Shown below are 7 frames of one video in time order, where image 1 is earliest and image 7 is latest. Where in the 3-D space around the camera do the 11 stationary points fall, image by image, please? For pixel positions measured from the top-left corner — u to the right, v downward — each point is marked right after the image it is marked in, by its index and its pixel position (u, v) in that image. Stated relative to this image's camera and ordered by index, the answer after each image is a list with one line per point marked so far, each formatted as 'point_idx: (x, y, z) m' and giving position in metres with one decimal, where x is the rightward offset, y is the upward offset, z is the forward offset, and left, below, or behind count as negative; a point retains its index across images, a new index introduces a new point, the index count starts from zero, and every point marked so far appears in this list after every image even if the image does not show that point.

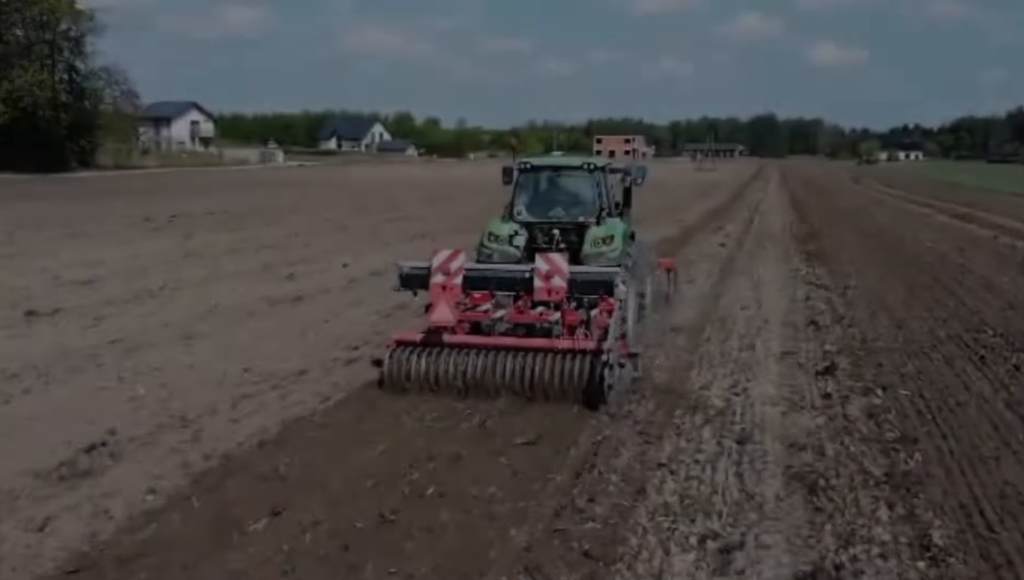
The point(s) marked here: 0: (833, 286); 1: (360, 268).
0: (+5.2, +0.1, +13.5) m
1: (-2.5, +0.3, +13.4) m
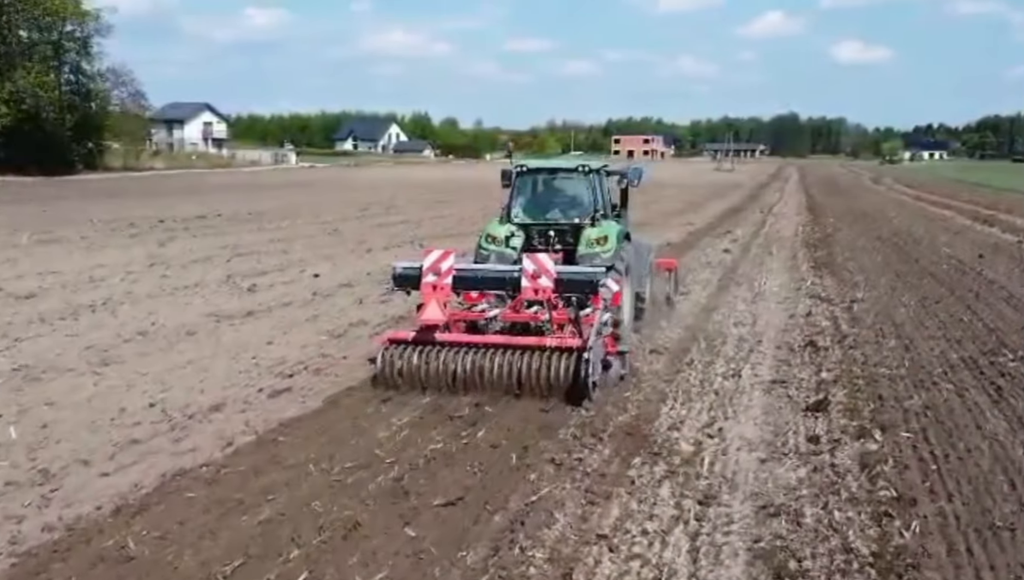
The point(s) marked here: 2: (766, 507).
0: (+4.9, -0.1, +12.6) m
1: (-2.8, +0.2, +12.6) m
2: (+1.4, -1.2, +4.6) m
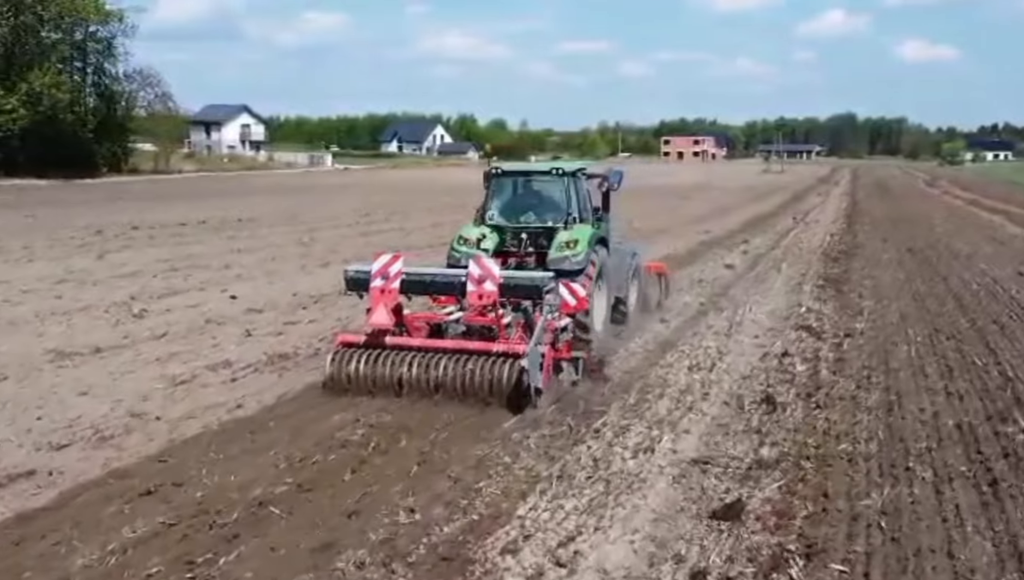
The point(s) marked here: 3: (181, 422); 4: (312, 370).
0: (+4.1, -0.5, +10.7) m
1: (-3.6, -0.1, +11.2) m
2: (+0.2, -1.5, +2.9) m
3: (-2.4, -1.0, +6.0) m
4: (-1.9, -0.7, +7.8) m
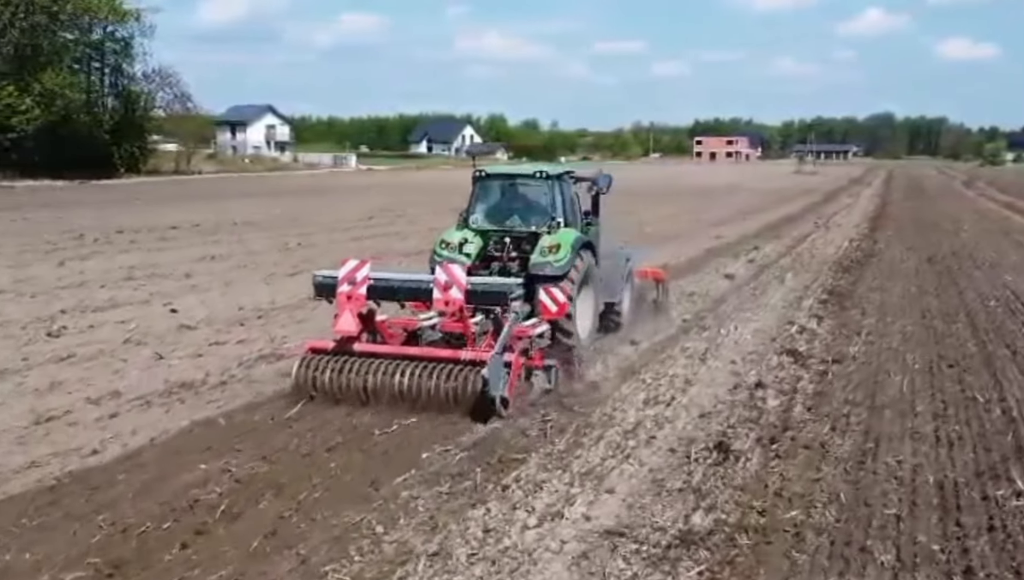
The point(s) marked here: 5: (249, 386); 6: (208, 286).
0: (+3.6, -0.8, +9.7) m
1: (-4.1, -0.3, +10.4) m
2: (-0.6, -1.7, +2.0) m
3: (-3.1, -1.1, +5.2) m
4: (-2.5, -0.9, +6.9) m
5: (-2.3, -0.8, +7.4) m
6: (-4.8, +0.1, +13.1) m
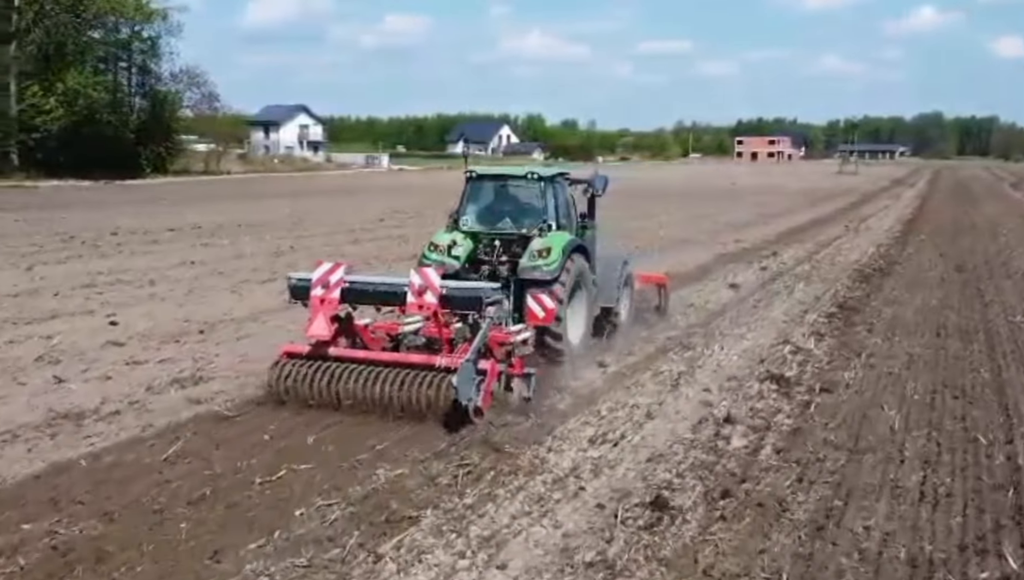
0: (+3.1, -1.0, +8.7) m
1: (-4.5, -0.5, +9.7) m
2: (-1.4, -1.9, +1.1) m
3: (-3.7, -1.3, +4.4) m
4: (-3.1, -1.1, +6.2) m
5: (-2.9, -1.0, +6.6) m
6: (-5.1, -0.1, +12.4) m
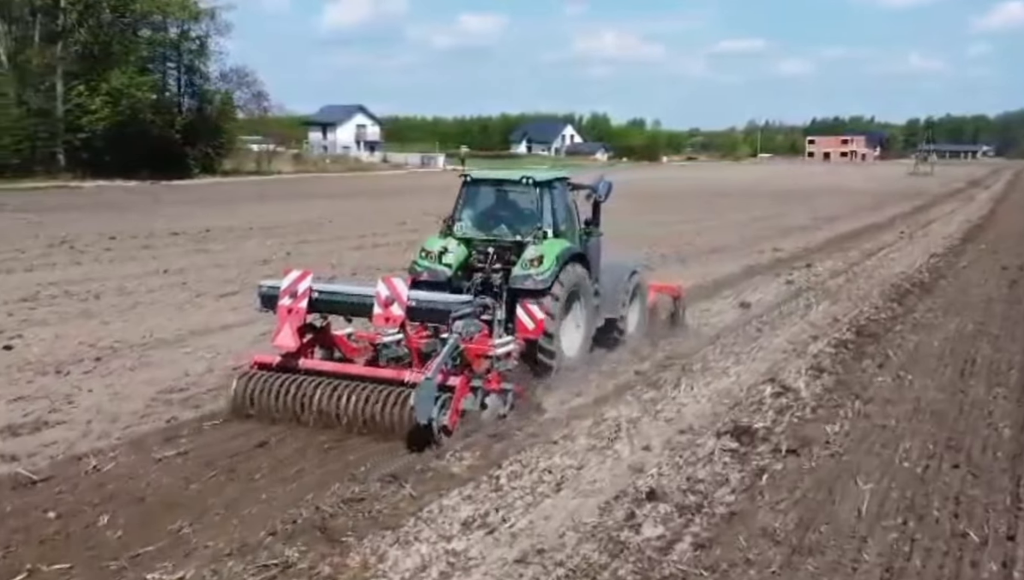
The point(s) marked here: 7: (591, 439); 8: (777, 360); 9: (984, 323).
0: (+2.3, -1.3, +7.2) m
1: (-5.2, -0.7, +8.7) m
2: (-2.7, -2.2, 0.0) m
3: (-4.8, -1.5, +3.4) m
4: (-4.1, -1.3, +5.1) m
5: (-3.8, -1.2, +5.5) m
6: (-5.6, -0.3, +11.5) m
7: (+0.7, -1.3, +7.1) m
8: (+3.3, -0.9, +10.4) m
9: (+7.8, -0.5, +13.9) m
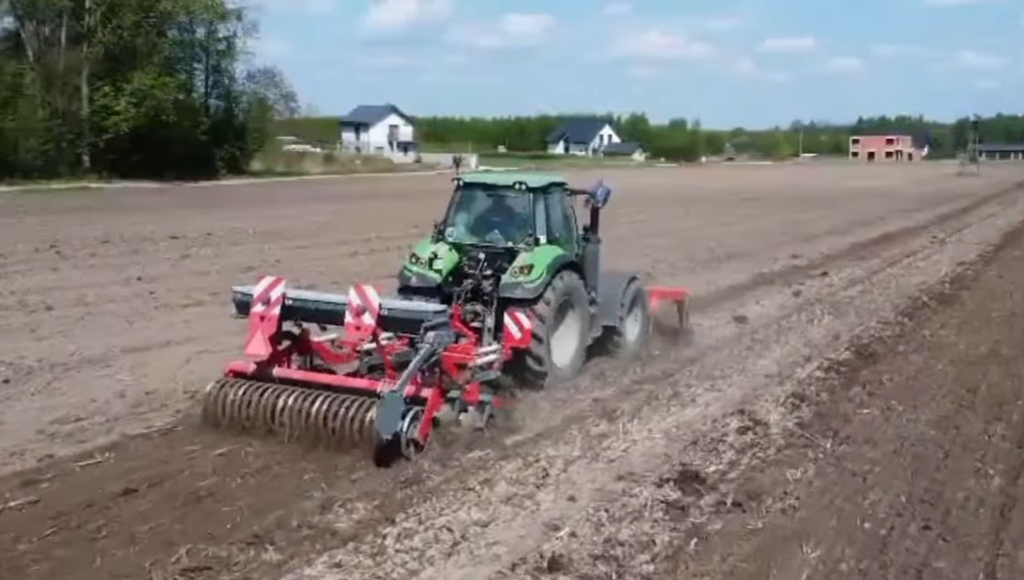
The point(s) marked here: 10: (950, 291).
0: (+1.6, -1.5, +6.3) m
1: (-5.8, -0.9, +8.1) m
2: (-3.7, -2.3, -0.7) m
3: (-5.6, -1.7, +2.8) m
4: (-4.8, -1.5, +4.5) m
5: (-4.6, -1.4, +4.9) m
6: (-6.1, -0.4, +11.0) m
7: (0.0, -1.5, +6.2) m
8: (+2.8, -1.1, +9.5) m
9: (+7.4, -0.8, +12.8) m
10: (+9.9, 0.0, +19.0) m
